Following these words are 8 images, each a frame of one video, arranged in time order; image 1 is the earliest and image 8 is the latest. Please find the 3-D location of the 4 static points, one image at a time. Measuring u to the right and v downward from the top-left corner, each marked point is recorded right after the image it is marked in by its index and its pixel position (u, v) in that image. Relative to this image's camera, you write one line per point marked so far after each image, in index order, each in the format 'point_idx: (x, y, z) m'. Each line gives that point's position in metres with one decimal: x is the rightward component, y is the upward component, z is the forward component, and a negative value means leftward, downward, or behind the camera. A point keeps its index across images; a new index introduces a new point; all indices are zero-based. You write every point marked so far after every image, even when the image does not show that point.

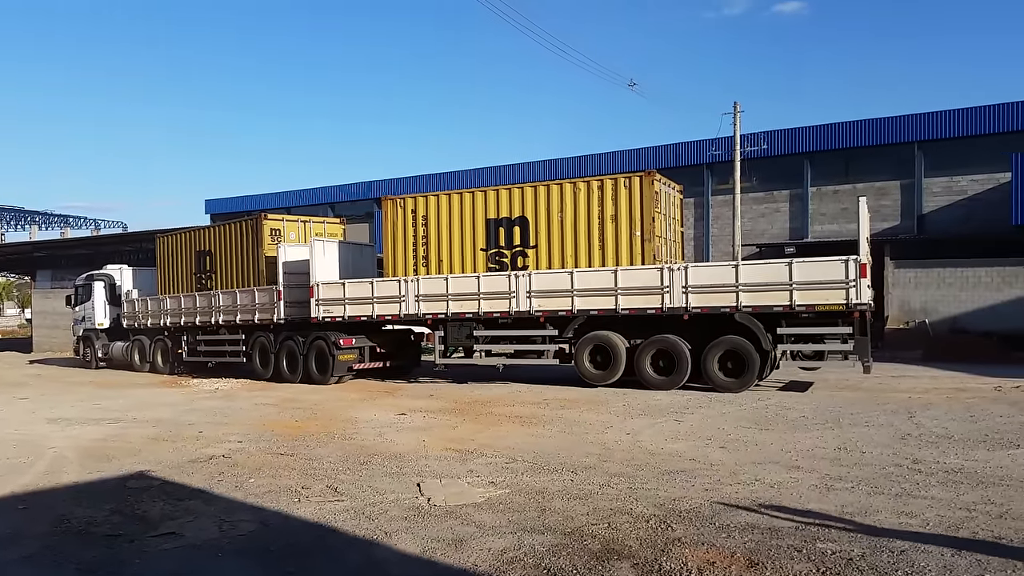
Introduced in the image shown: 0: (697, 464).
0: (+2.1, -1.9, +10.4) m
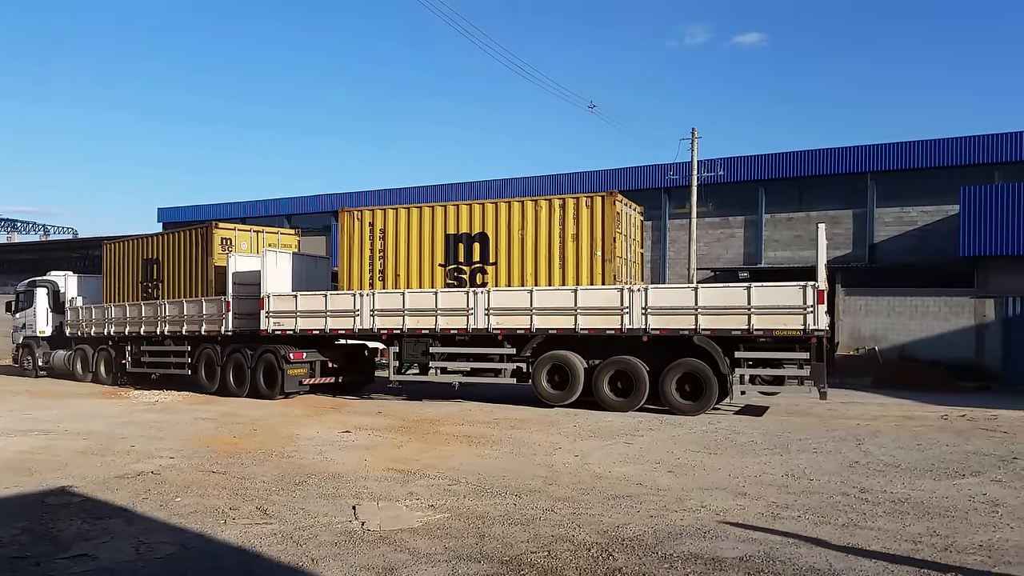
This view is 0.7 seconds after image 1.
0: (+1.3, -1.9, +7.7) m
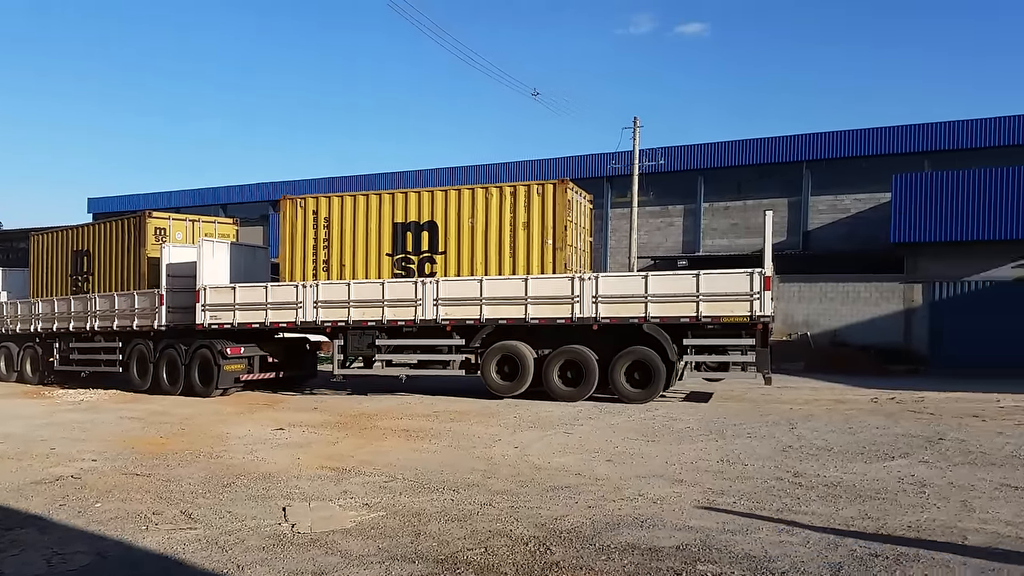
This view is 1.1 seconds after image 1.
0: (+0.7, -1.8, +7.7) m
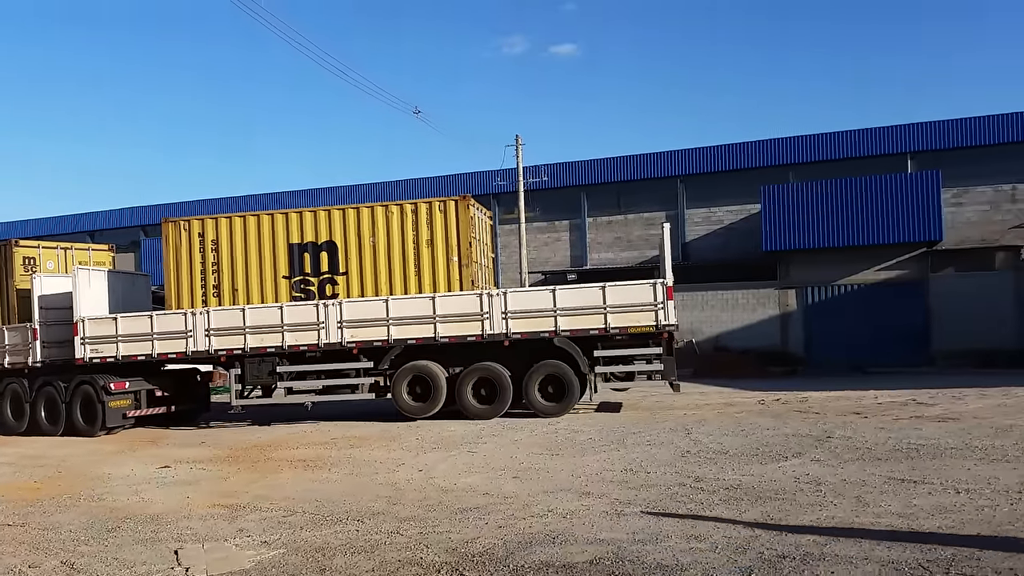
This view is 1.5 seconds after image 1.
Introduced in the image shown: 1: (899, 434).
0: (-0.2, -2.0, +7.6) m
1: (+4.6, -1.7, +9.6) m
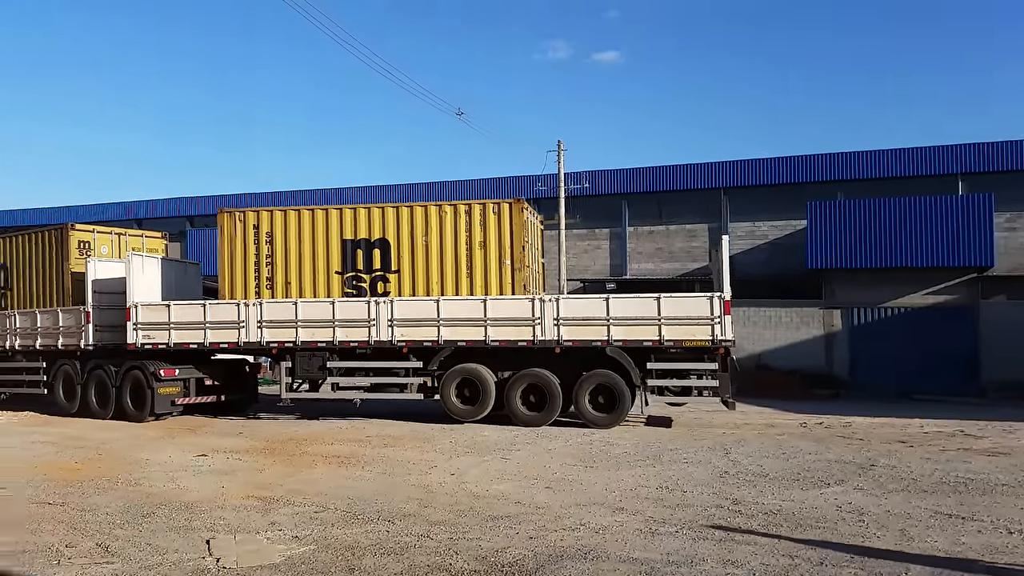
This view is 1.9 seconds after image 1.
0: (+0.1, -2.0, +7.5) m
1: (+5.0, -2.0, +9.3) m
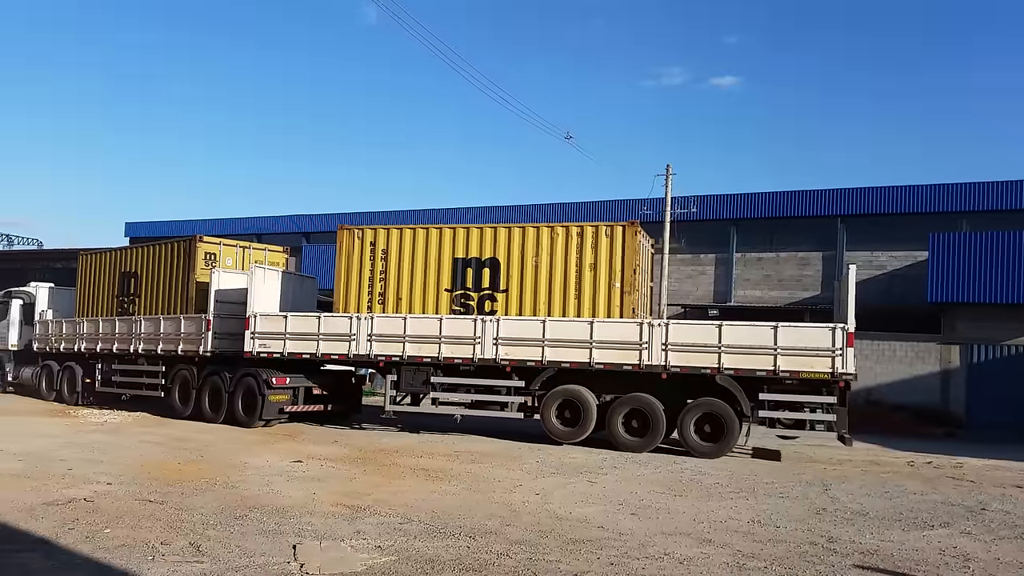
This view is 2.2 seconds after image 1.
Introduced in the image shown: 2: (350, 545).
0: (+0.9, -2.2, +7.4) m
1: (+5.9, -2.4, +8.5) m
2: (-1.3, -2.0, +6.5) m
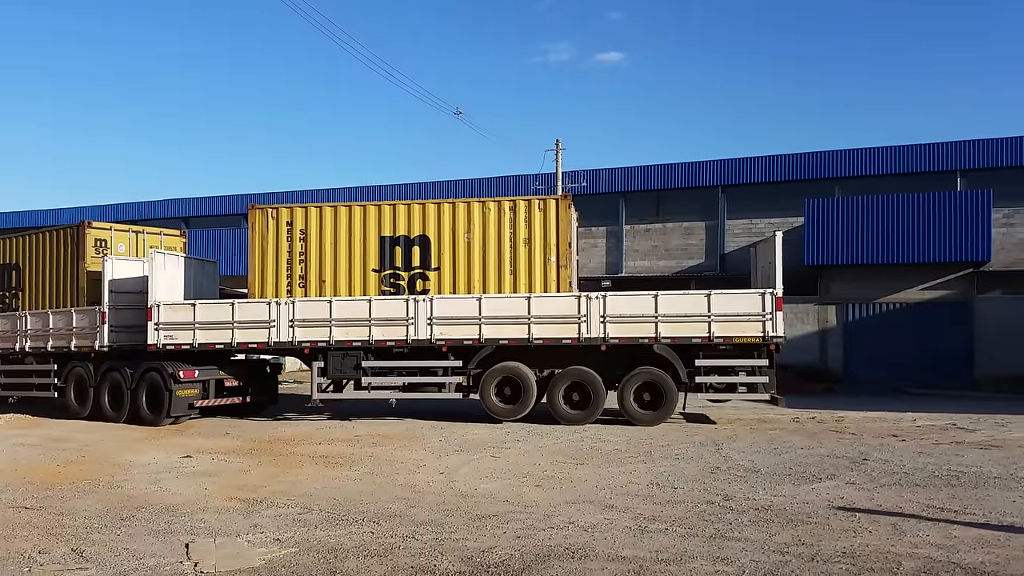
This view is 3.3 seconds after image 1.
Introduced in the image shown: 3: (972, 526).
0: (0.0, -2.0, +7.4) m
1: (+4.8, -1.9, +9.2) m
2: (-2.0, -1.9, +6.2) m
3: (+3.5, -1.8, +6.2) m
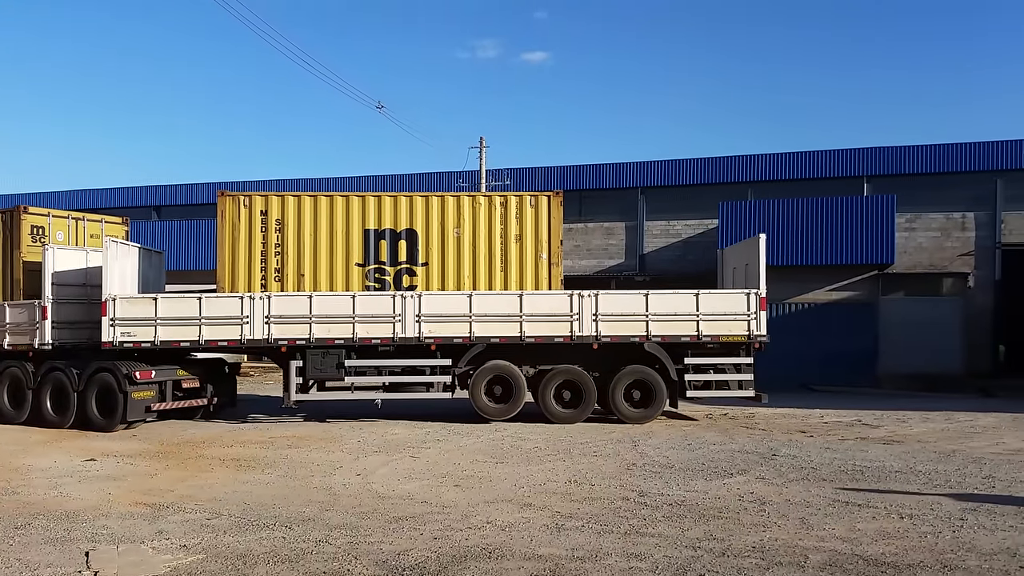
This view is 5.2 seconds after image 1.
0: (-0.7, -2.0, +7.3) m
1: (+3.9, -2.0, +9.5) m
2: (-2.6, -1.9, +5.9) m
3: (+2.9, -1.8, +6.5) m
